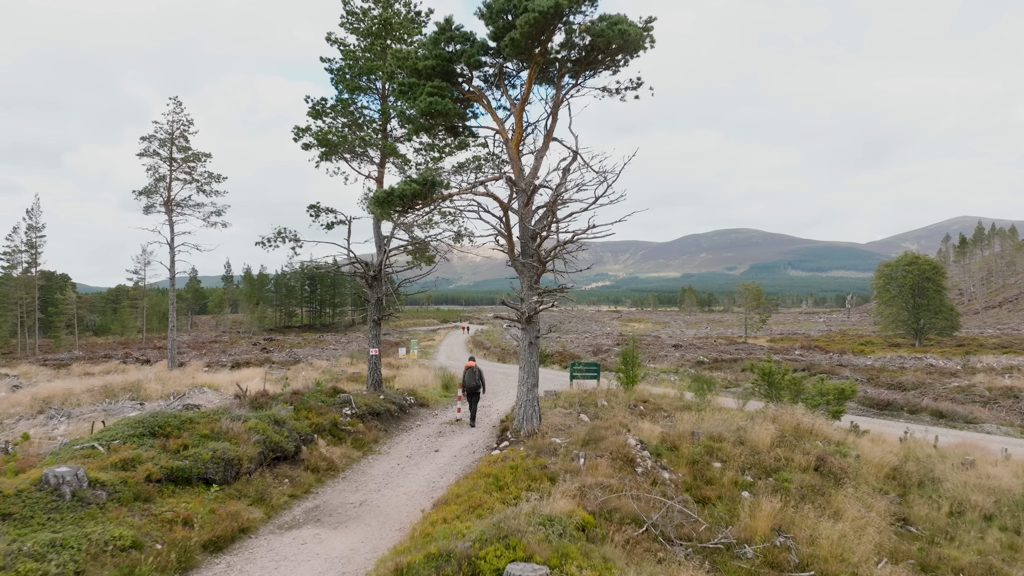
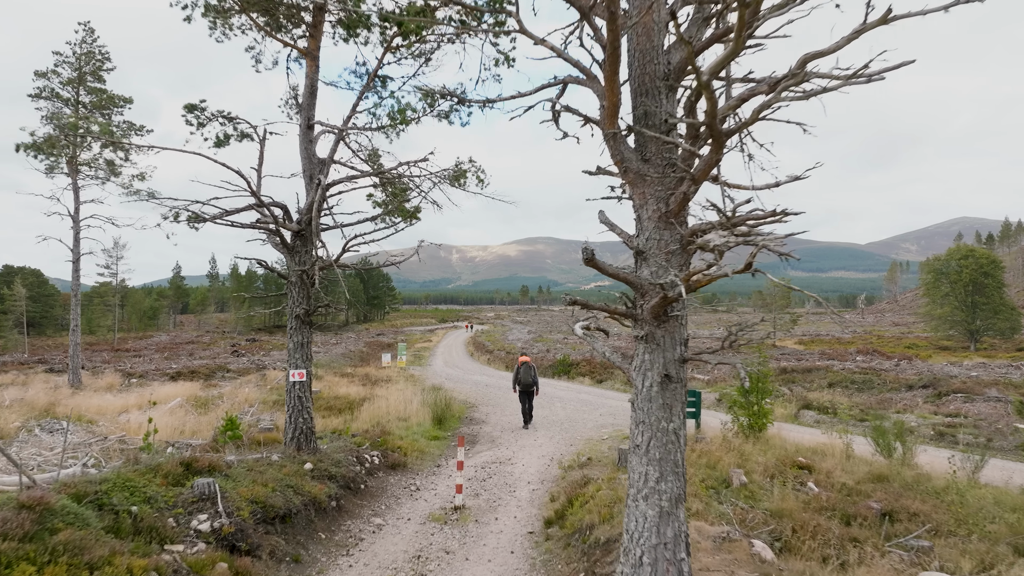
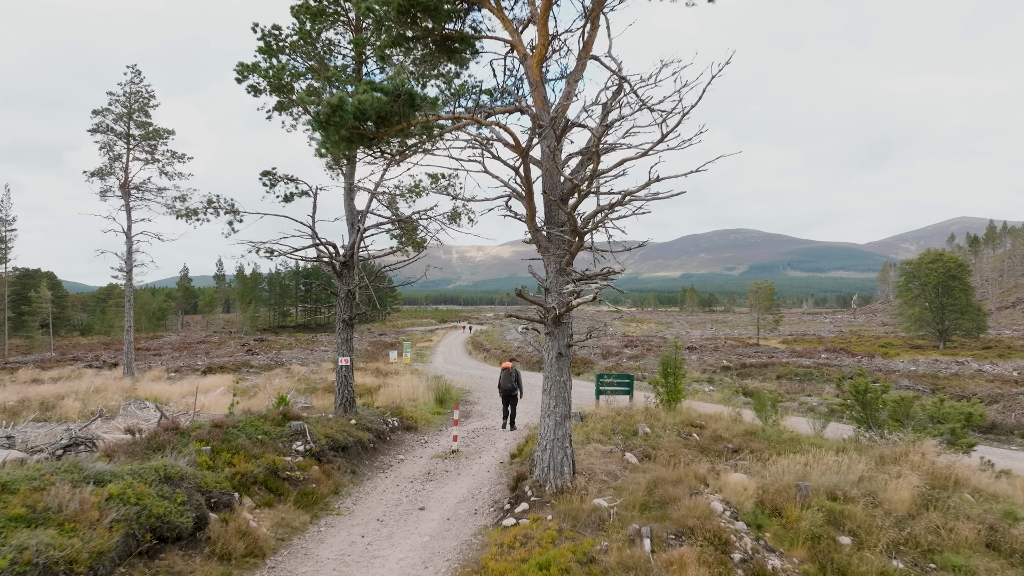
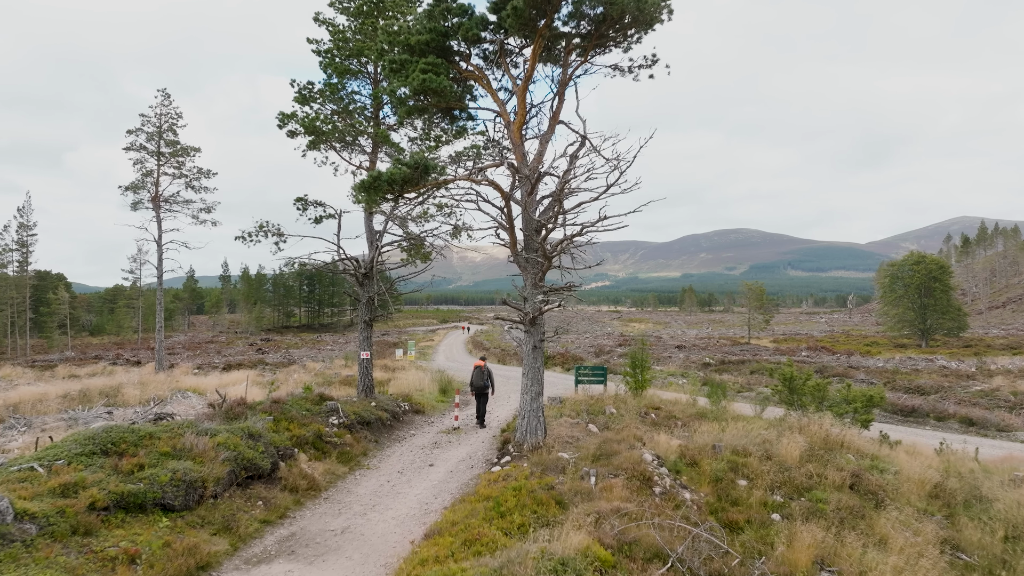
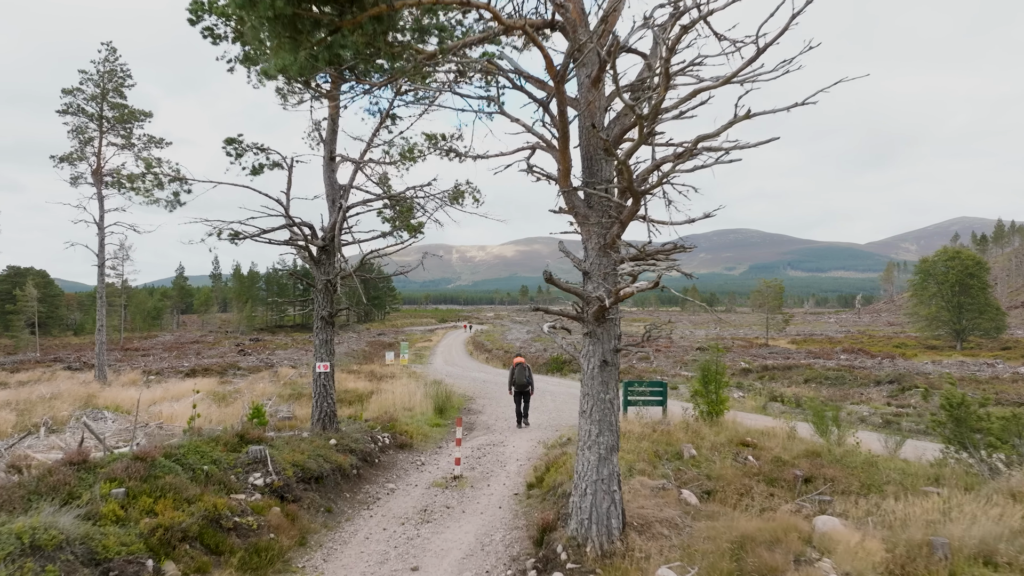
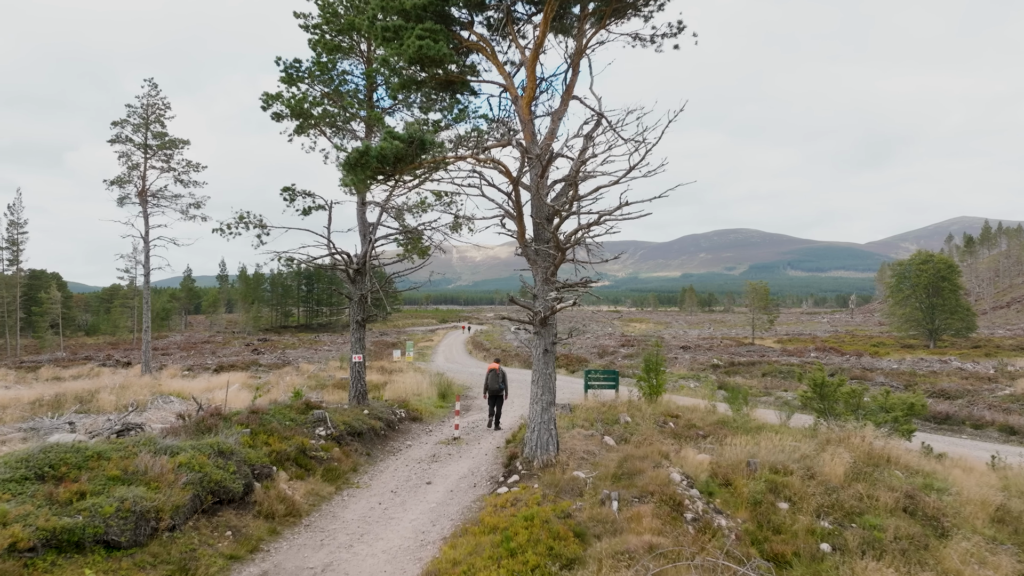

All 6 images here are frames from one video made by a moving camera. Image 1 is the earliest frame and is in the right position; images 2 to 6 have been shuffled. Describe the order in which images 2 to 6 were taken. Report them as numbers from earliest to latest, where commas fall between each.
4, 6, 3, 5, 2
